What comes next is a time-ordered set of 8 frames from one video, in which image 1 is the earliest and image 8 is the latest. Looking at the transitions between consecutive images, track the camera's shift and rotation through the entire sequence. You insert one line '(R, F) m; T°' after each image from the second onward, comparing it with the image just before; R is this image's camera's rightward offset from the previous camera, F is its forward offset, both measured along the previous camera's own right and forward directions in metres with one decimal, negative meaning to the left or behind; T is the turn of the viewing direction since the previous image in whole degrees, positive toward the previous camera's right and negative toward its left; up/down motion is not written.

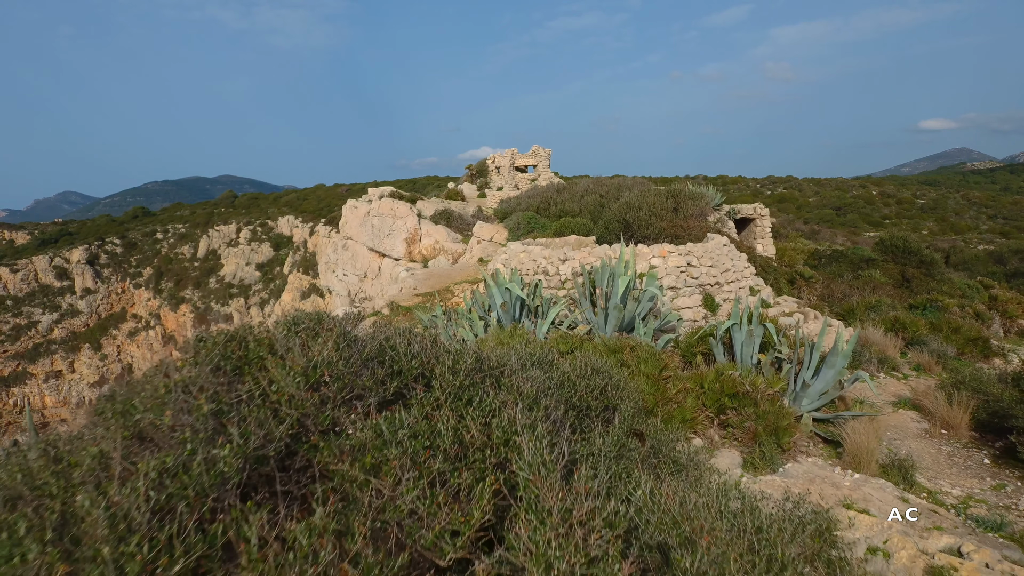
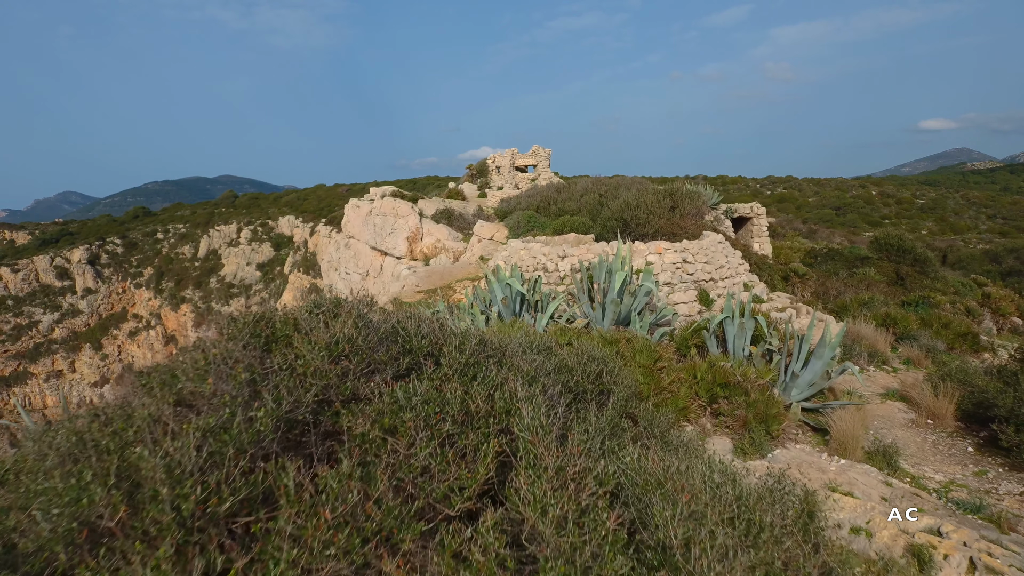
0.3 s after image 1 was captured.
(0.0, -0.2) m; 0°
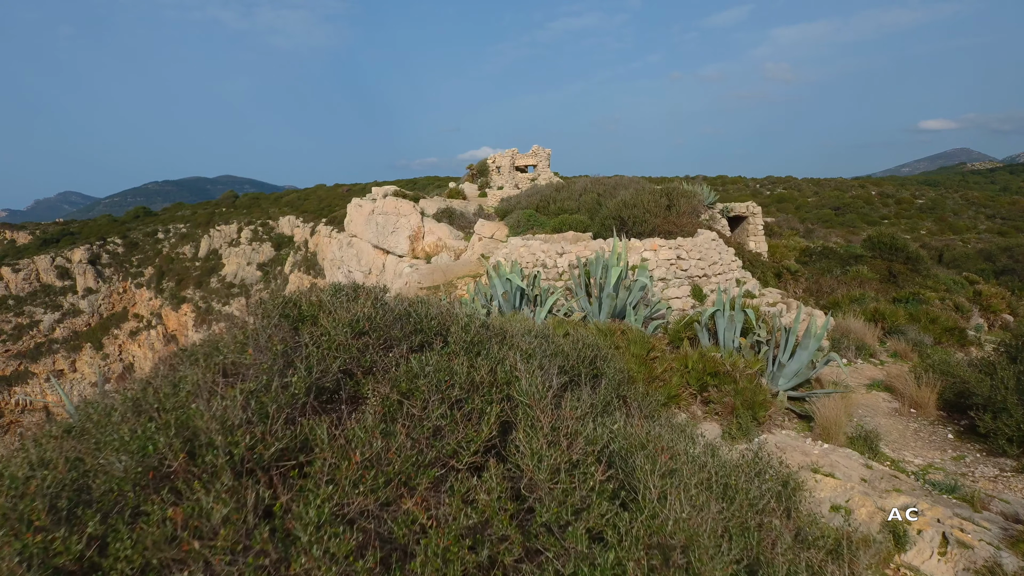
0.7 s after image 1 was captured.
(0.0, -0.2) m; 0°
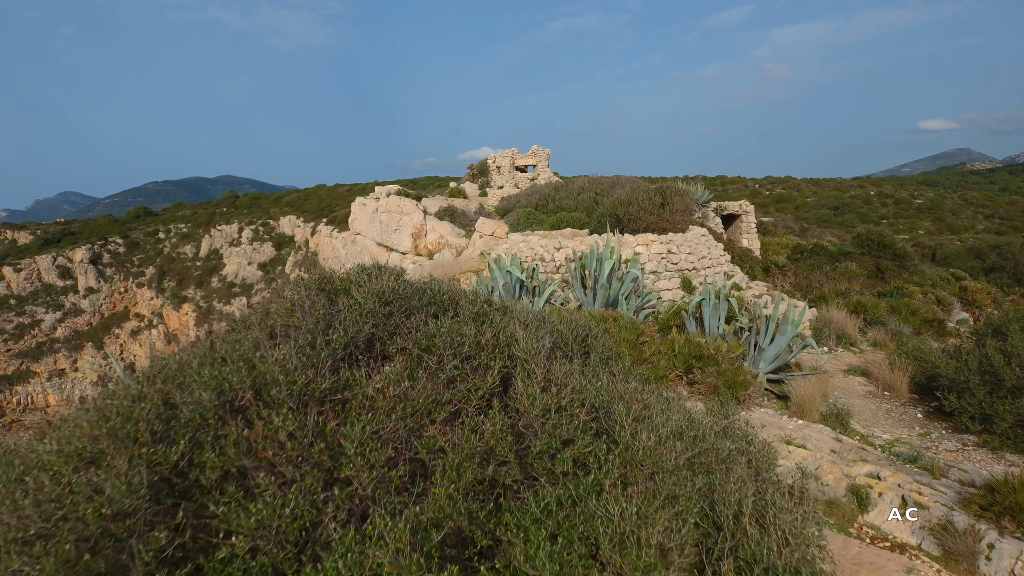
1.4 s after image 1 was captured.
(0.0, -0.4) m; 0°
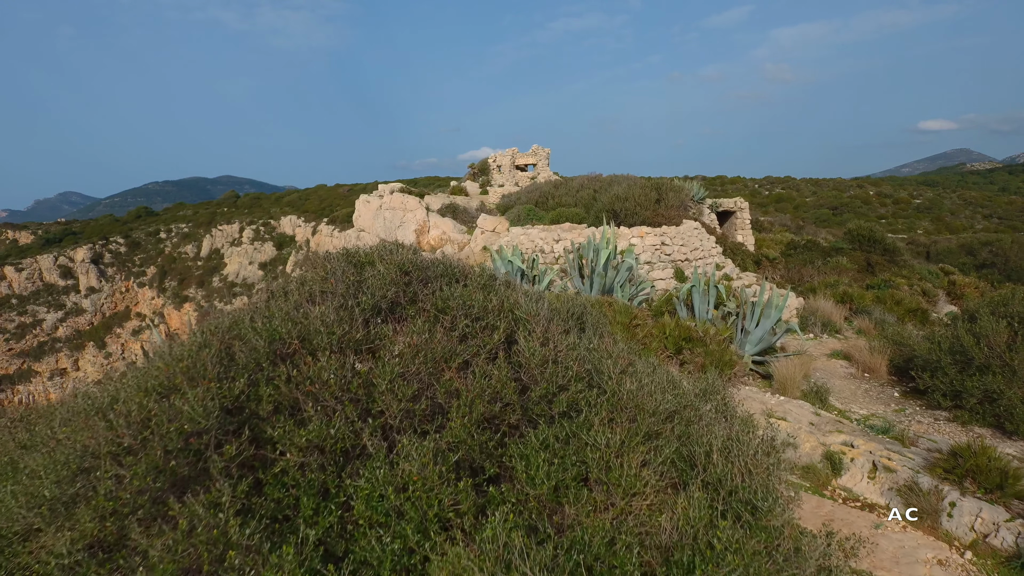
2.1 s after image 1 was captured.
(0.0, -0.4) m; 0°
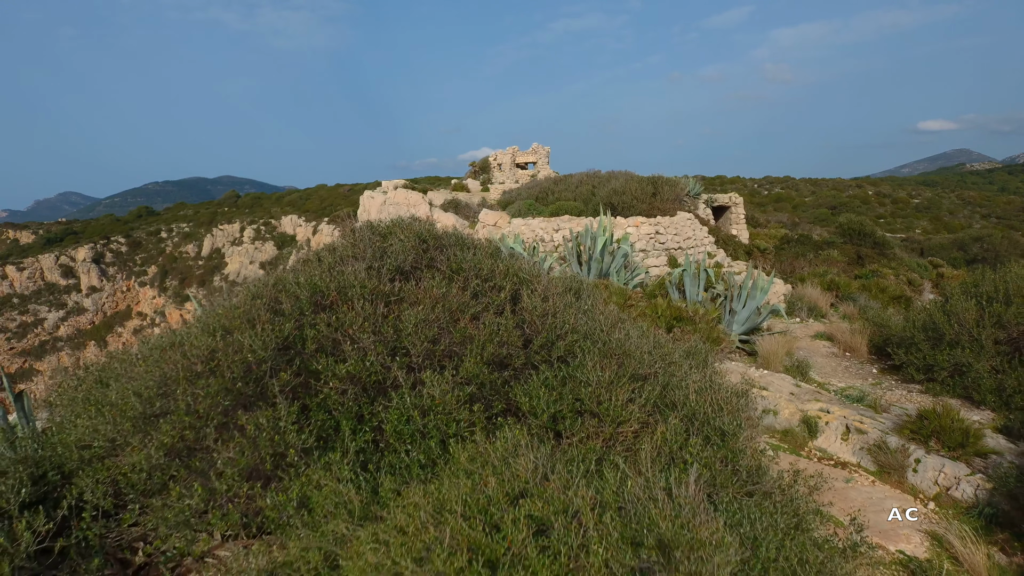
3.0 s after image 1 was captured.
(0.0, -0.4) m; 0°
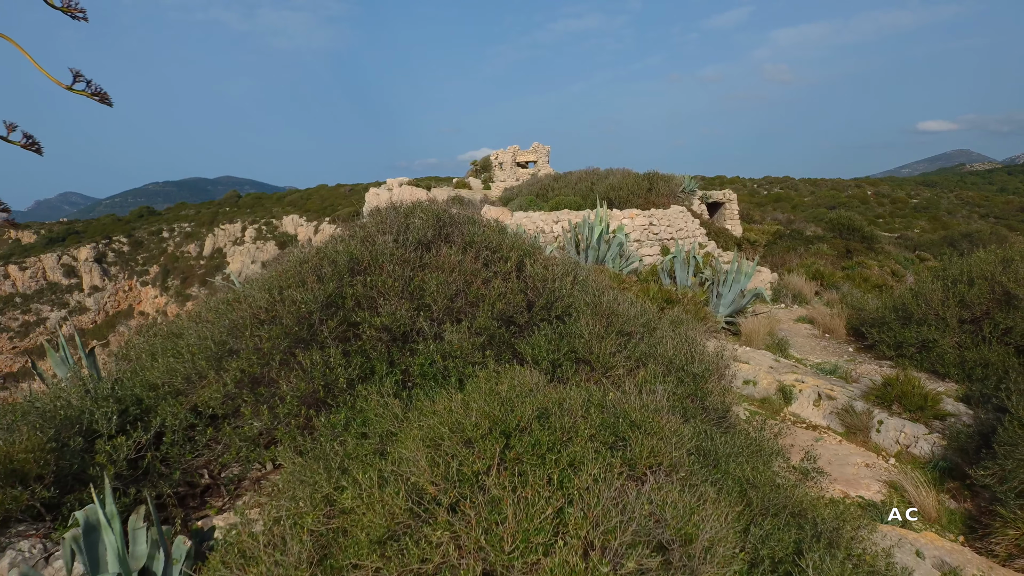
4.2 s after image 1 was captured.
(0.0, -0.5) m; 0°
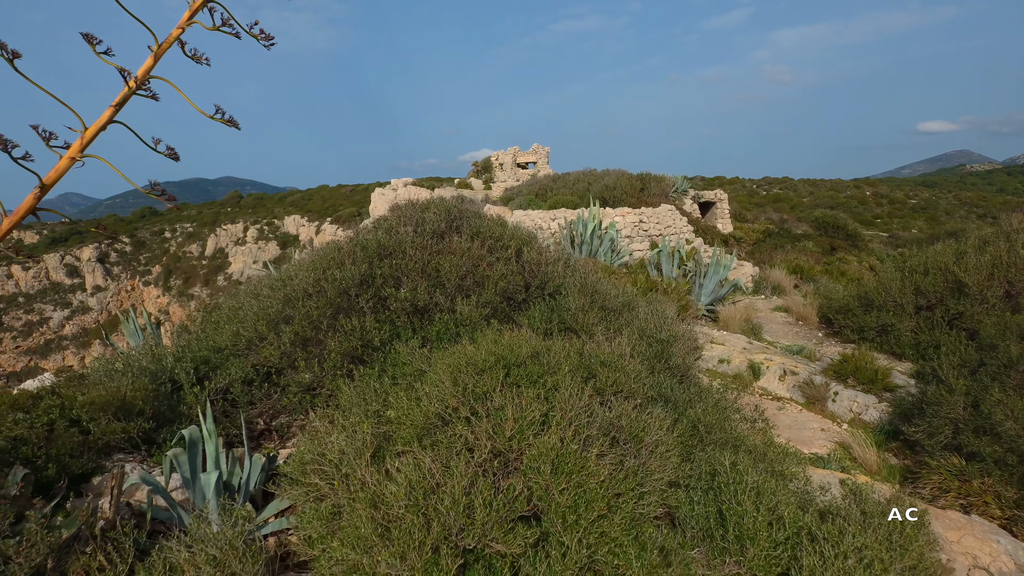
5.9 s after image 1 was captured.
(0.0, -0.7) m; 0°
